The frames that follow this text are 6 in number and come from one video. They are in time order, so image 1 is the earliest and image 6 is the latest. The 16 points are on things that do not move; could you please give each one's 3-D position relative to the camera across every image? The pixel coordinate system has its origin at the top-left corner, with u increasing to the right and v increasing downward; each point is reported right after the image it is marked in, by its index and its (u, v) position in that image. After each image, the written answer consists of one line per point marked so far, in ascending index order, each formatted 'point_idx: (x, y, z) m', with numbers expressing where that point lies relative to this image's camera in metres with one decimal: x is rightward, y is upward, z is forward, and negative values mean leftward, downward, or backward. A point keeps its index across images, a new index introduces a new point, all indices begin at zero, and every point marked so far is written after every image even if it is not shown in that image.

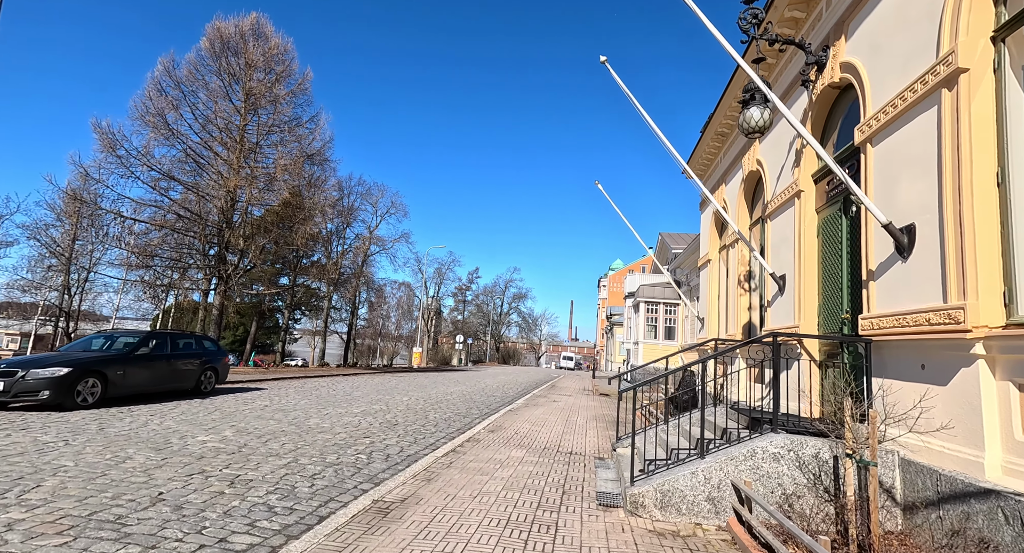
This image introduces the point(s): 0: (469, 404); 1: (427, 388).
0: (-1.2, -3.4, +15.1) m
1: (-2.9, -3.8, +18.9) m
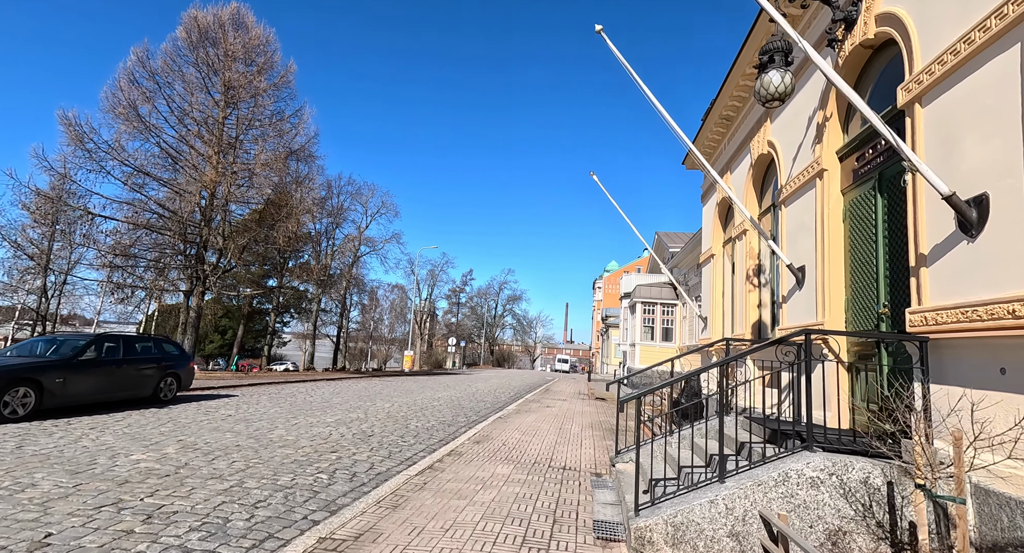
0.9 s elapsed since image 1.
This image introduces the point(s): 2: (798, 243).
0: (-1.4, -3.4, +14.1) m
1: (-3.2, -3.7, +17.9) m
2: (+3.8, +0.5, +7.5) m
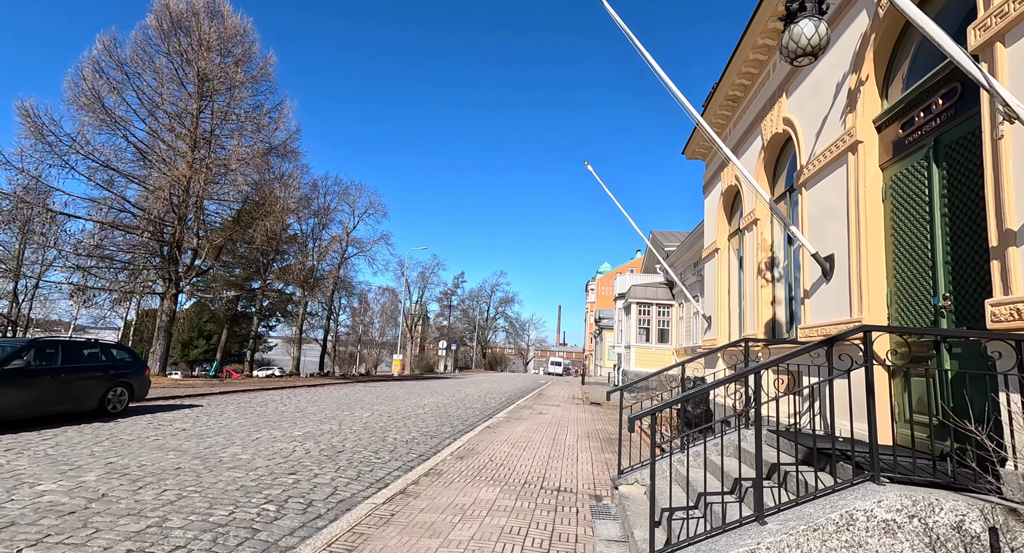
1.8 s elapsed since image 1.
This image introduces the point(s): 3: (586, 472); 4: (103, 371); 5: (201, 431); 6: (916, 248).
0: (-1.6, -3.3, +13.0) m
1: (-3.5, -3.7, +16.8) m
2: (+3.7, +0.6, +6.6) m
3: (+1.0, -2.7, +7.8) m
4: (-7.0, -1.6, +9.5) m
5: (-4.9, -2.4, +8.7) m
6: (+3.7, +0.3, +5.1) m
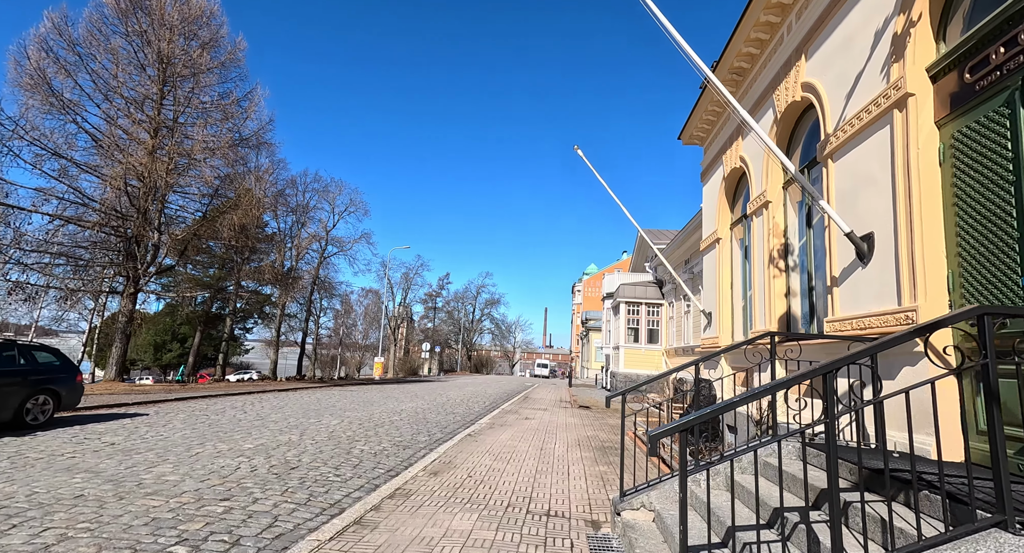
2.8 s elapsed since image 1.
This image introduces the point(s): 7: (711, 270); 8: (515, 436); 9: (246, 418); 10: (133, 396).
0: (-2.0, -3.2, +11.9) m
1: (-3.9, -3.6, +15.6) m
2: (+3.5, +0.7, +5.6) m
3: (+0.8, -2.6, +6.7) m
4: (-7.2, -1.5, +8.3) m
5: (-5.1, -2.3, +7.5) m
6: (+3.5, +0.4, +4.1) m
7: (+4.1, +0.1, +11.4) m
8: (+0.1, -3.3, +11.4) m
9: (-5.4, -2.9, +11.3) m
10: (-9.6, -3.0, +14.2) m
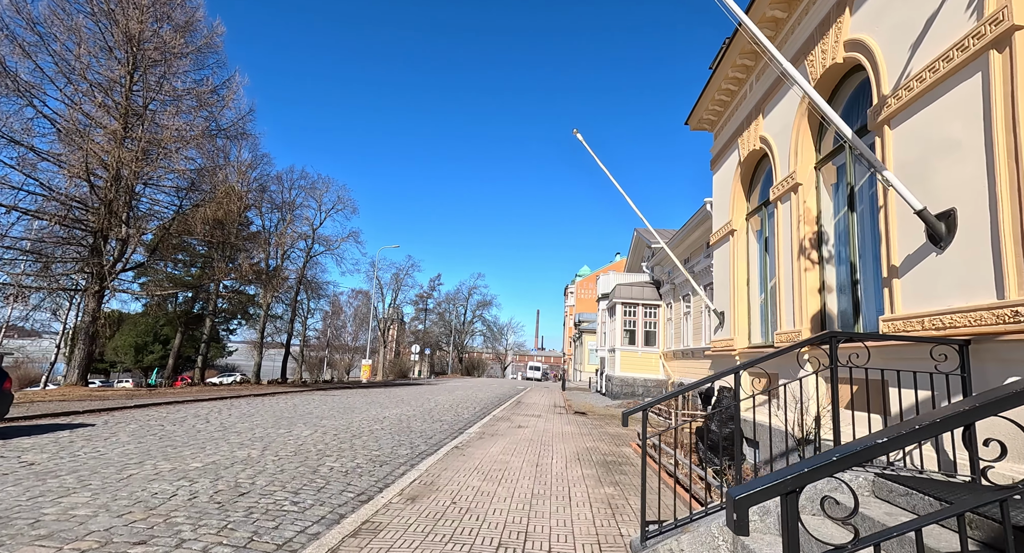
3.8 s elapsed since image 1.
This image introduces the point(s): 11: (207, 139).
0: (-2.2, -3.1, +10.8) m
1: (-4.1, -3.5, +14.5) m
2: (+3.4, +0.8, +4.5) m
3: (+0.7, -2.4, +5.6) m
4: (-7.3, -1.3, +7.1) m
5: (-5.2, -2.2, +6.4) m
6: (+3.5, +0.5, +3.0) m
7: (+3.9, +0.2, +10.4) m
8: (-0.1, -3.2, +10.3) m
9: (-5.5, -2.7, +10.1) m
10: (-9.8, -2.9, +13.0) m
11: (-10.7, +4.9, +19.7) m
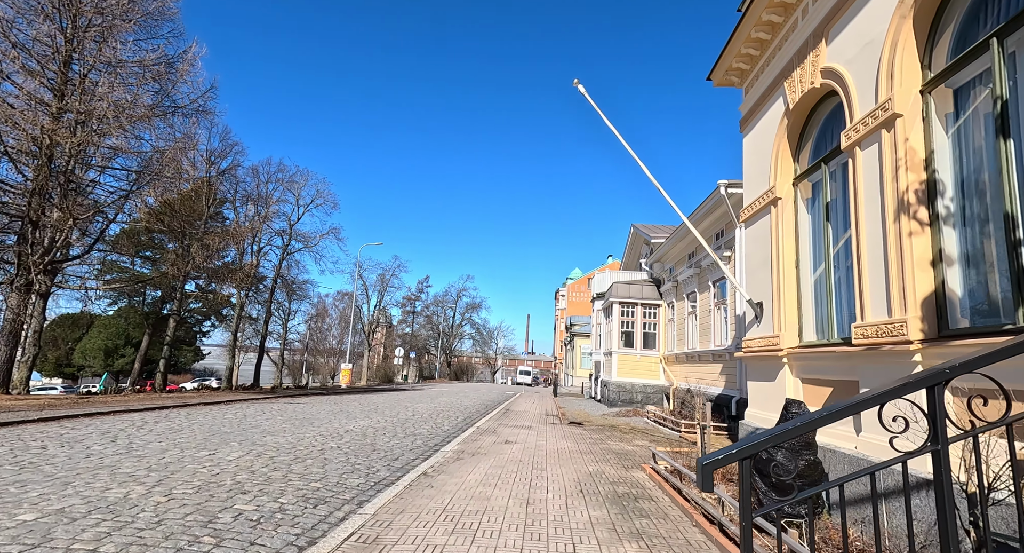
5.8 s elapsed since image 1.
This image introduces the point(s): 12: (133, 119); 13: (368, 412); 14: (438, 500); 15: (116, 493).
0: (-2.4, -2.8, +8.6) m
1: (-4.4, -3.2, +12.2) m
2: (+3.3, +1.1, +2.4) m
3: (+0.6, -2.1, +3.4) m
4: (-7.5, -1.0, +4.8) m
5: (-5.4, -1.8, +4.1) m
6: (+3.4, +0.9, +1.0) m
7: (+3.7, +0.5, +8.3) m
8: (-0.3, -2.9, +8.1) m
9: (-5.8, -2.4, +7.9) m
10: (-10.1, -2.6, +10.6) m
11: (-11.0, +5.1, +17.4) m
12: (-11.3, +4.8, +16.7) m
13: (-4.3, -4.0, +16.7) m
14: (-0.8, -2.6, +6.5) m
15: (-4.0, -2.2, +5.7) m
